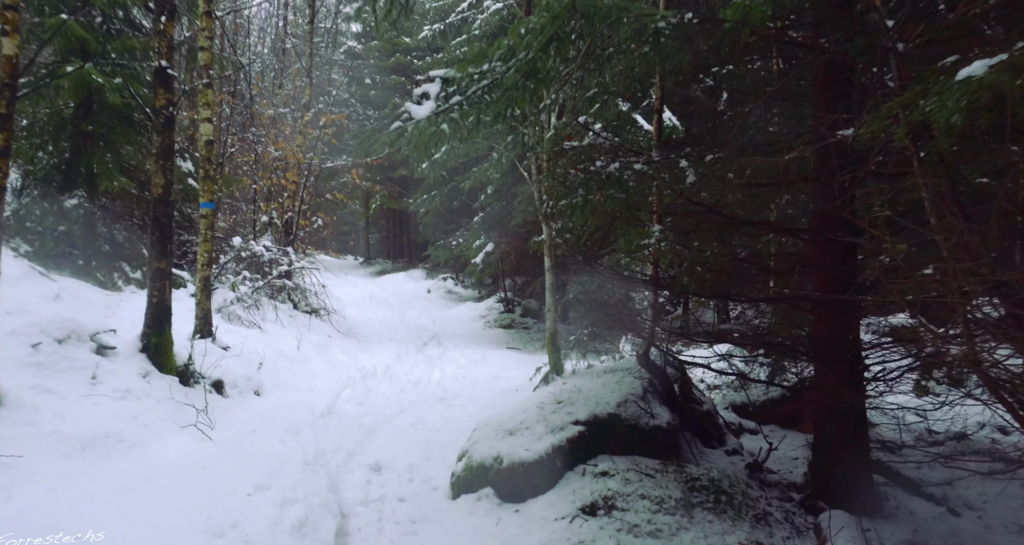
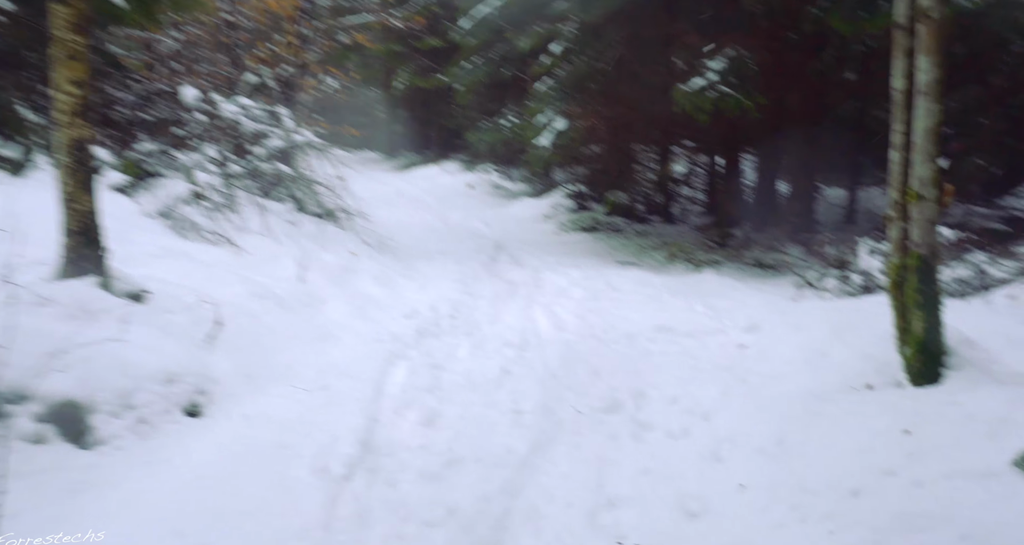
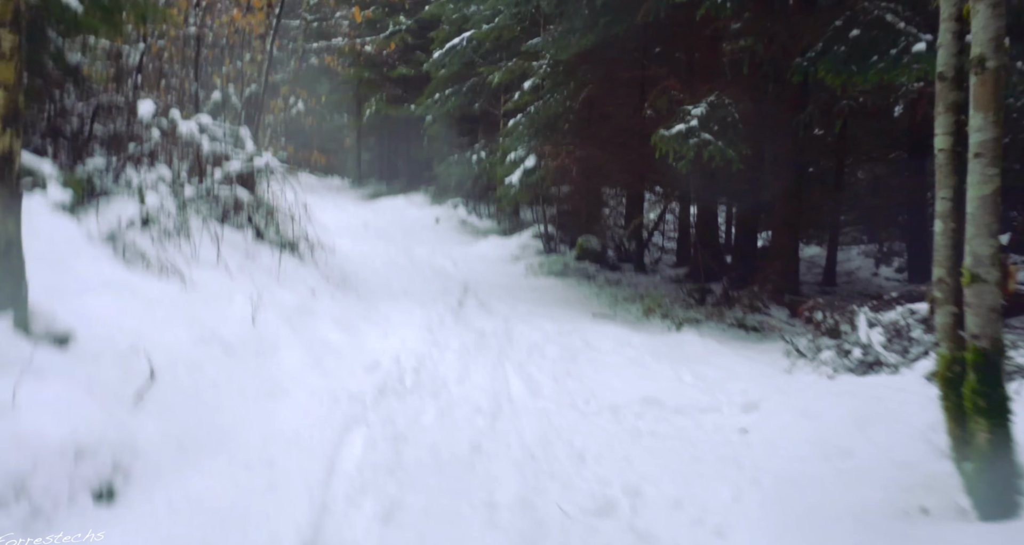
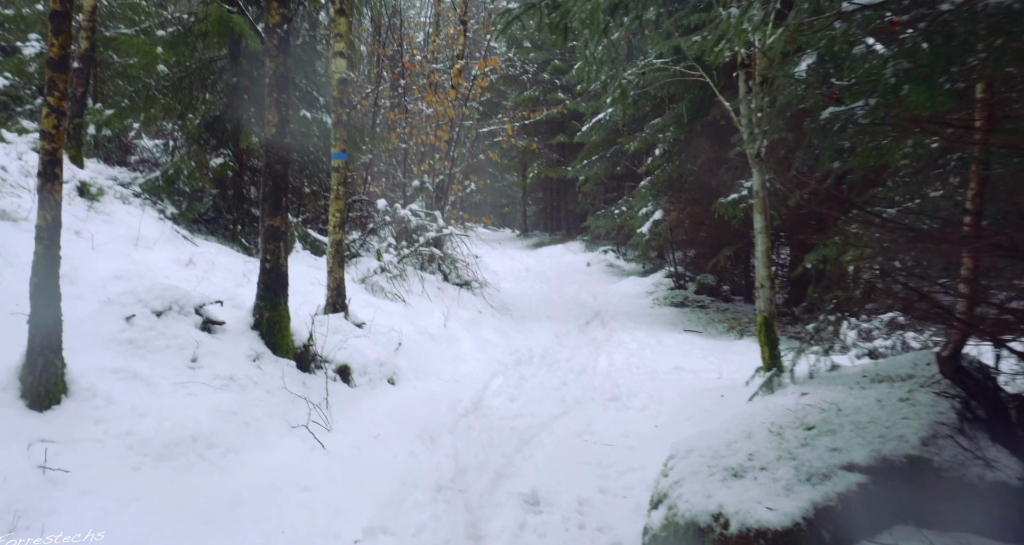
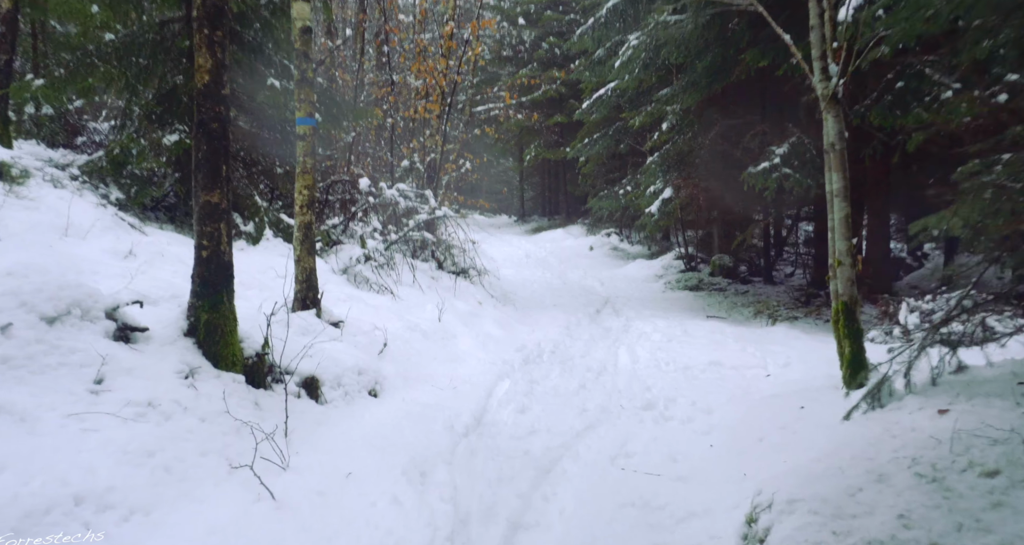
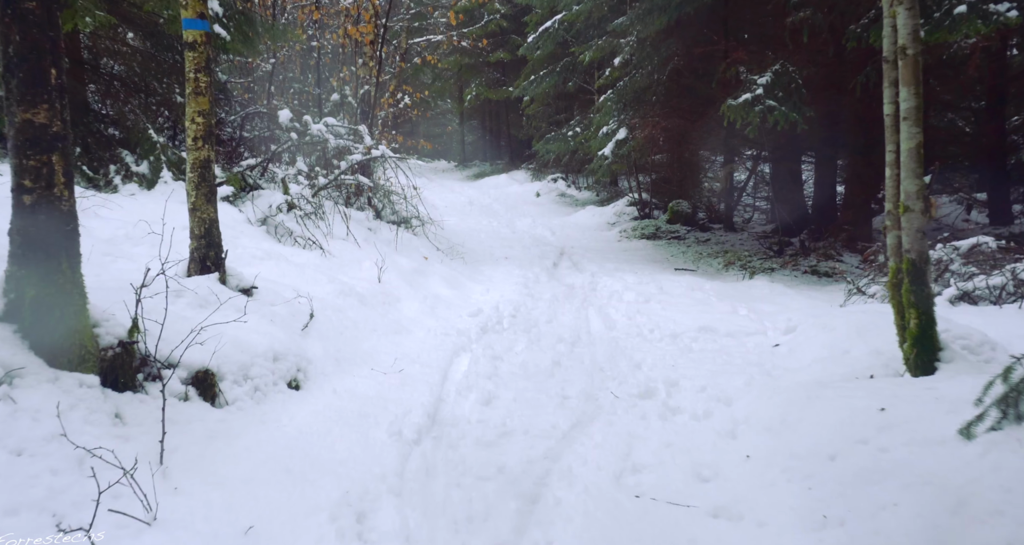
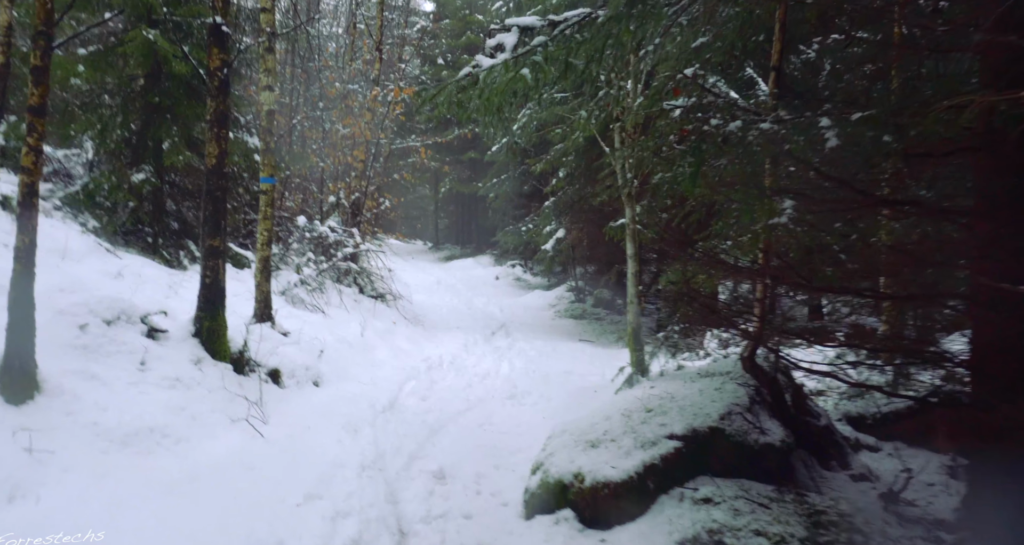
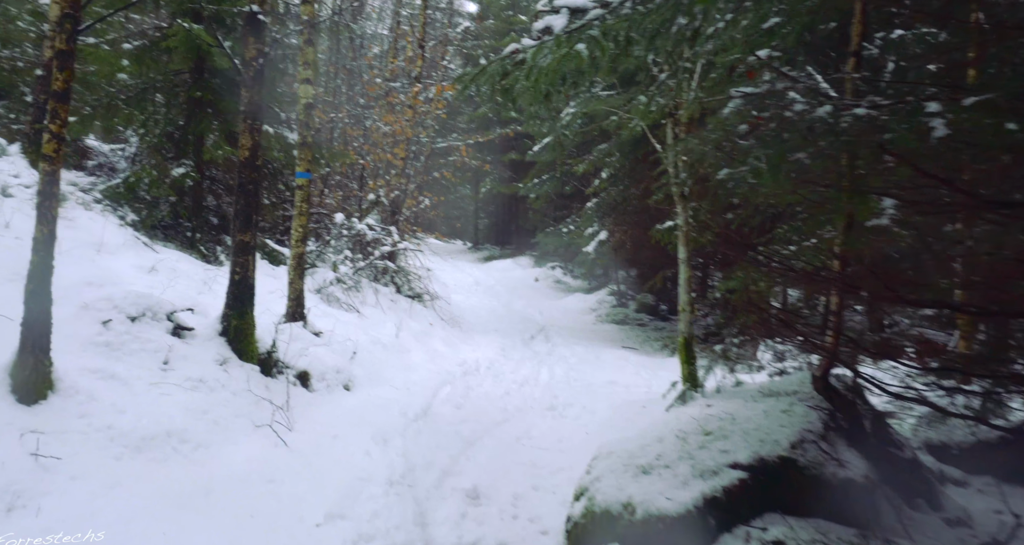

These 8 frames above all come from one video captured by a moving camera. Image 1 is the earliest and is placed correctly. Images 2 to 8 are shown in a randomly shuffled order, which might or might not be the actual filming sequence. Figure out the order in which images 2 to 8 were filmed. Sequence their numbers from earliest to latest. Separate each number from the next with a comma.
7, 8, 4, 5, 6, 2, 3
